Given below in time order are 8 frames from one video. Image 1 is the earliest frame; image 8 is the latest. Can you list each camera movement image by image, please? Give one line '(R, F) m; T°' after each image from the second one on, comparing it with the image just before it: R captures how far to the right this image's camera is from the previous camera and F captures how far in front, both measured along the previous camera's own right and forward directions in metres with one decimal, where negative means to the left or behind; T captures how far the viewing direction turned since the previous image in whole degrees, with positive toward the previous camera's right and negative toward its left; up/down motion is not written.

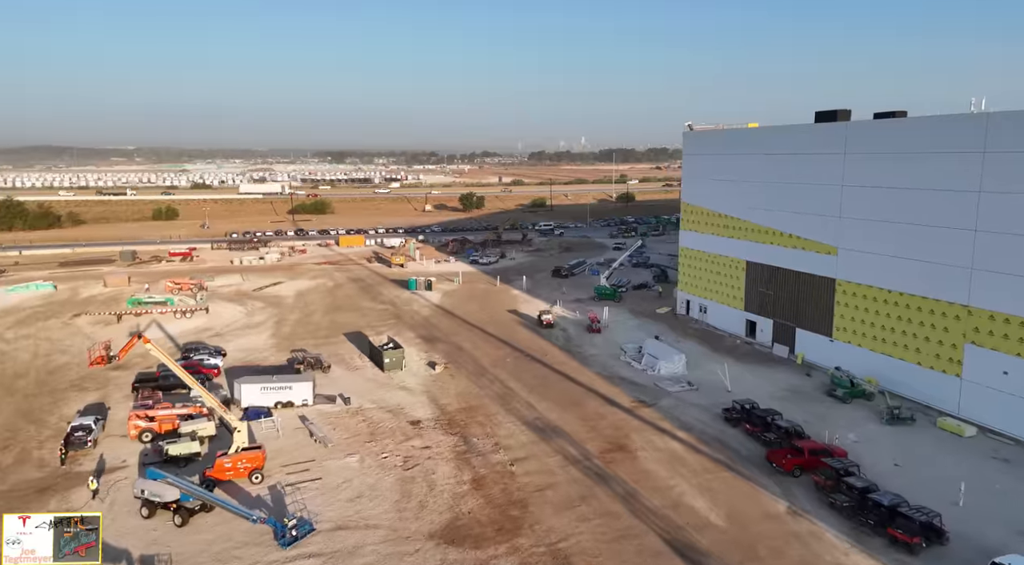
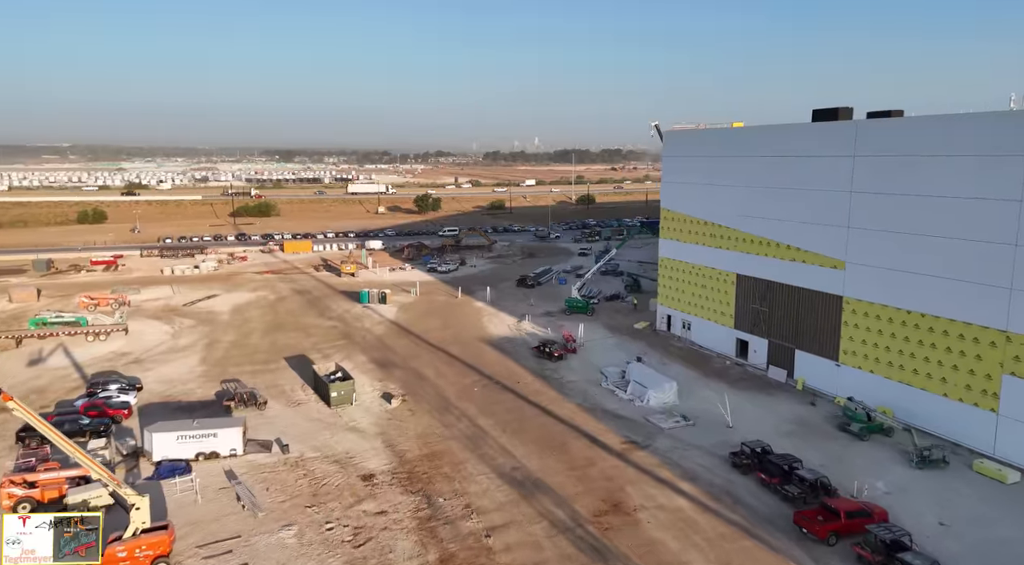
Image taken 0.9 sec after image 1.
(-0.5, +4.2) m; +4°
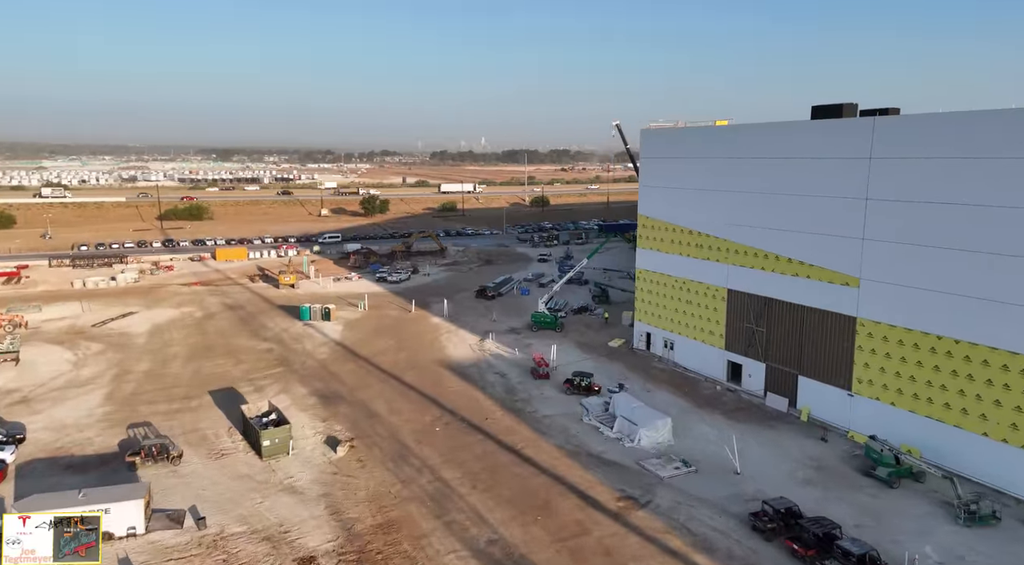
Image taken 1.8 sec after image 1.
(-0.7, +4.2) m; +4°
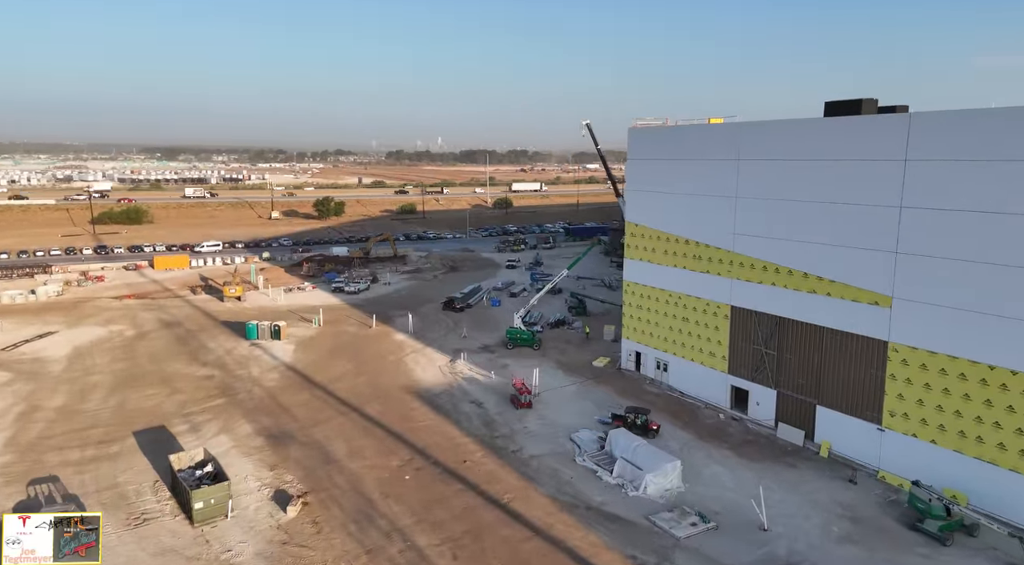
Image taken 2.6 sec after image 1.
(-0.8, +3.6) m; +3°
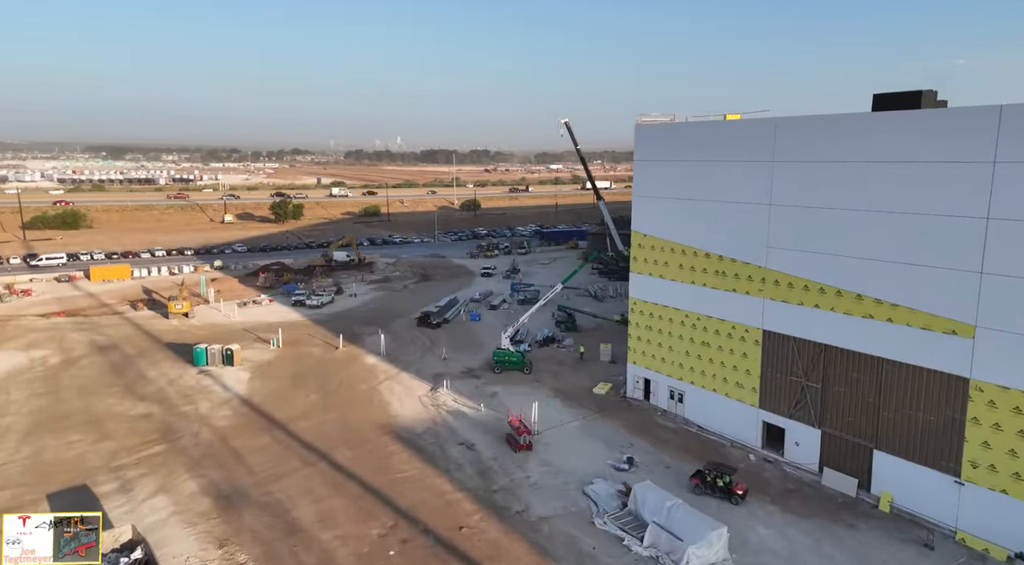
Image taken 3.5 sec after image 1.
(-1.2, +4.0) m; +3°
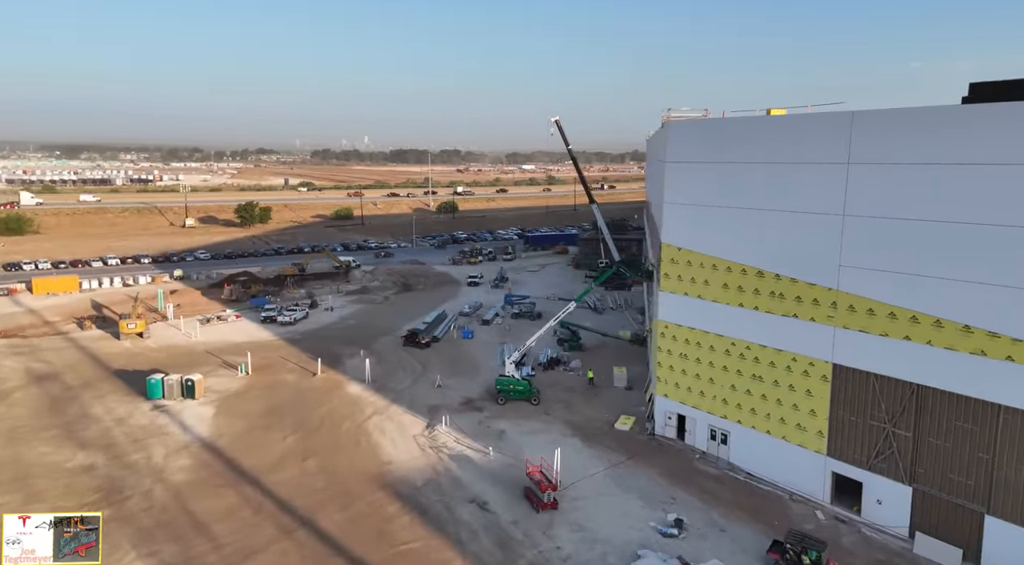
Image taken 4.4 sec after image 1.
(-1.4, +4.0) m; +3°
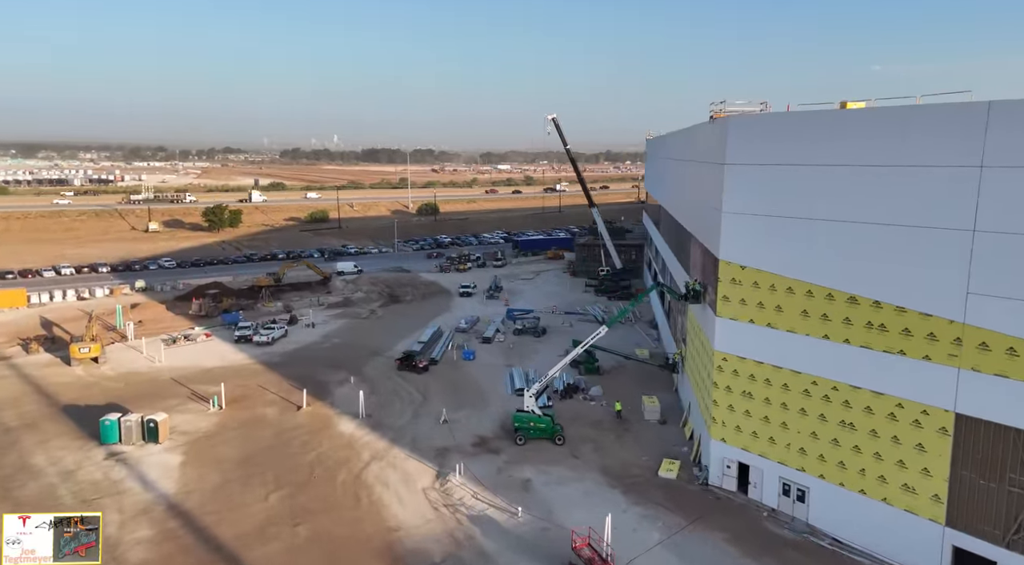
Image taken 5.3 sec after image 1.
(-1.7, +3.9) m; +2°
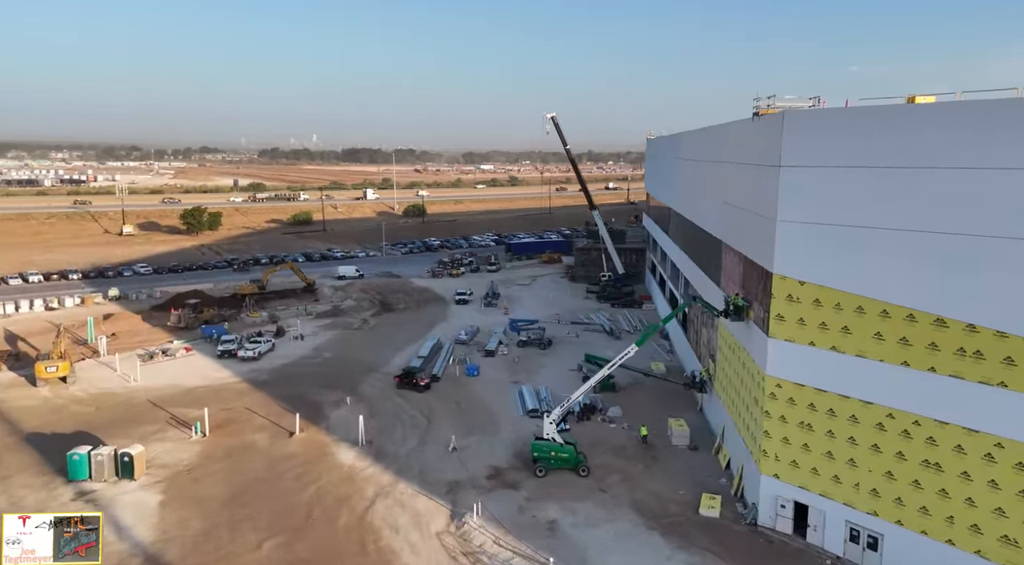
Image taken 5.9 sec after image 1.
(-1.2, +2.4) m; +2°
